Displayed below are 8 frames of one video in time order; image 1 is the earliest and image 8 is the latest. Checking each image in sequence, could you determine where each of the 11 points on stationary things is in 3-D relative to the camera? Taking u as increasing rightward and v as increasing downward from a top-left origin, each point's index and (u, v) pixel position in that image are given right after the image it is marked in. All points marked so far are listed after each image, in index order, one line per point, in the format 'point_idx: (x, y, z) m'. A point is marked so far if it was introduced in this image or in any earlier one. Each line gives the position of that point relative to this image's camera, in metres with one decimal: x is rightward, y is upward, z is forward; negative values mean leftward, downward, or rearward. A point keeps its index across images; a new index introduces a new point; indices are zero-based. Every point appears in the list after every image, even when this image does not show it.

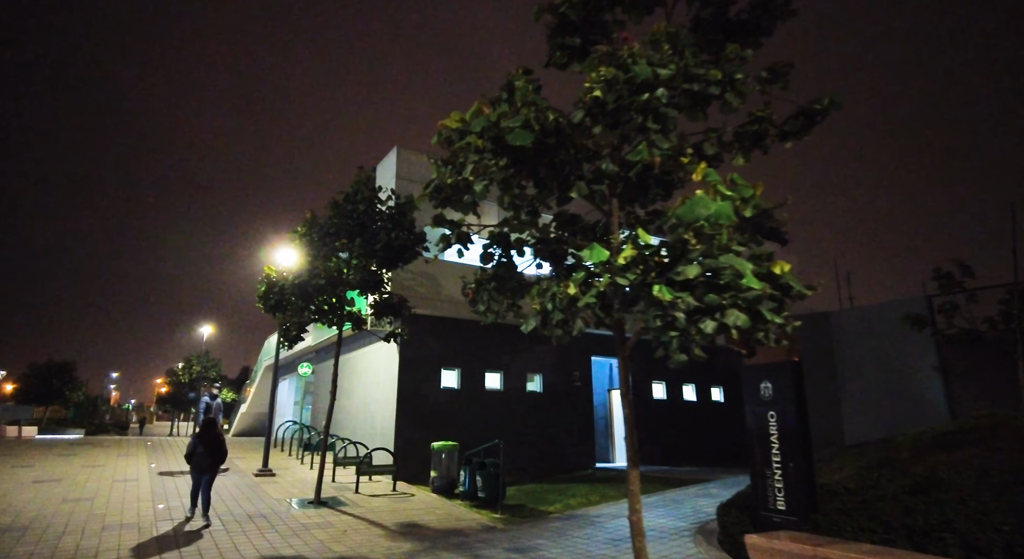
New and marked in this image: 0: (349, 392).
0: (-5.0, -3.5, +17.0) m
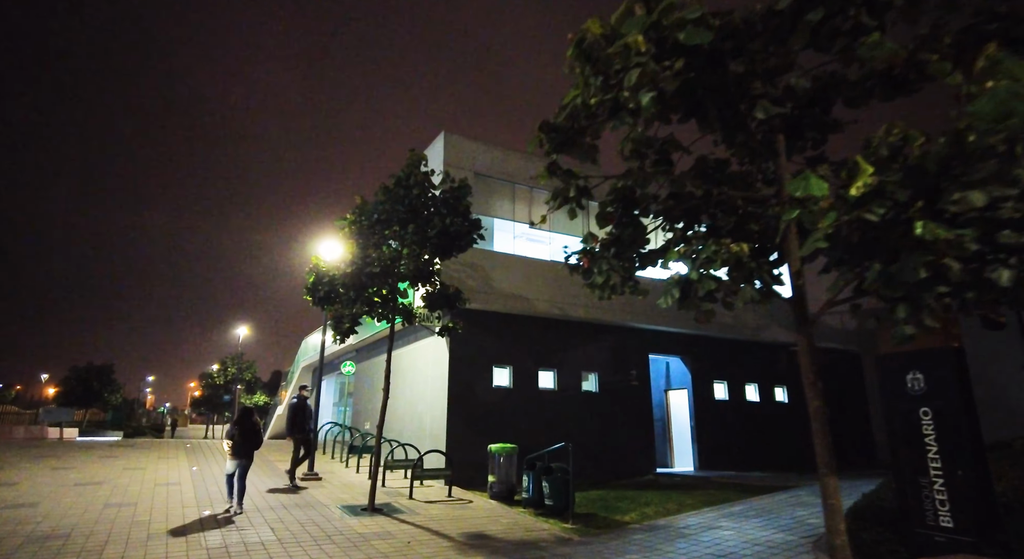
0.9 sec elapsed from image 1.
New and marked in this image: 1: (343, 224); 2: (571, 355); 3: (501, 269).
0: (-3.5, -3.4, +16.2) m
1: (-3.5, +1.2, +11.2) m
2: (+1.6, -2.1, +15.0) m
3: (-0.3, +0.3, +14.0) m
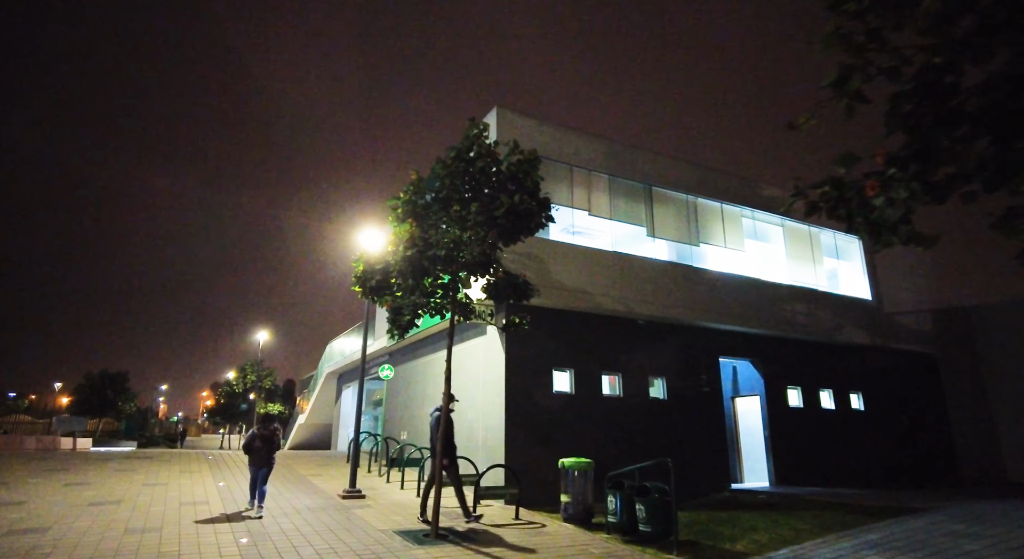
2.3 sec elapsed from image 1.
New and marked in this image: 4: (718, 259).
0: (-2.0, -3.2, +14.7) m
1: (-2.1, +1.4, +9.8) m
2: (+3.1, -1.9, +13.4) m
3: (+1.1, +0.5, +12.5) m
4: (+5.7, +0.6, +15.1) m
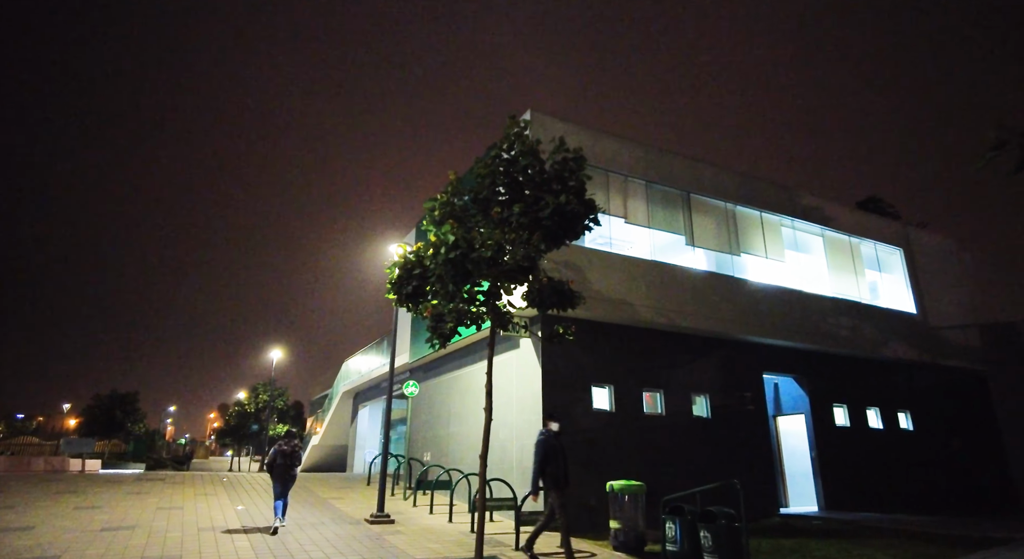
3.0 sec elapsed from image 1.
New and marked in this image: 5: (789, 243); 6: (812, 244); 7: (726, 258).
0: (-1.2, -3.5, +13.9) m
1: (-1.4, +1.2, +9.2) m
2: (+3.9, -2.2, +12.7) m
3: (+1.9, +0.3, +11.9) m
4: (+6.5, +0.3, +14.4) m
5: (+7.7, +1.0, +15.2) m
6: (+8.6, +1.0, +15.6) m
7: (+5.5, +0.5, +14.0) m
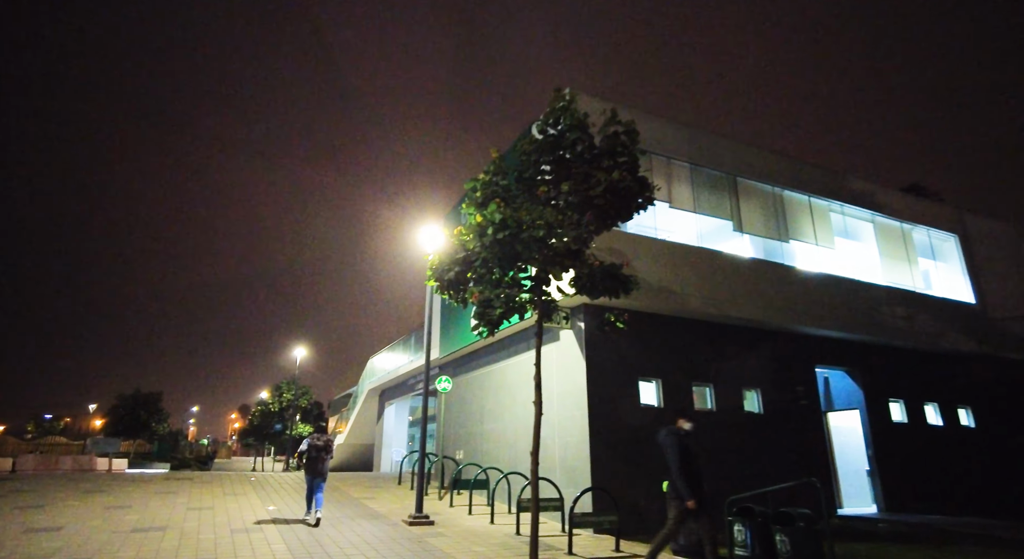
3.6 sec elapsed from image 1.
0: (-0.3, -3.3, +13.4) m
1: (-0.6, +1.5, +8.6) m
2: (+4.8, -1.9, +12.0) m
3: (+2.8, +0.5, +11.2) m
4: (+7.4, +0.6, +13.6) m
5: (+8.7, +1.3, +14.4) m
6: (+9.6, +1.4, +14.8) m
7: (+6.4, +0.8, +13.2) m
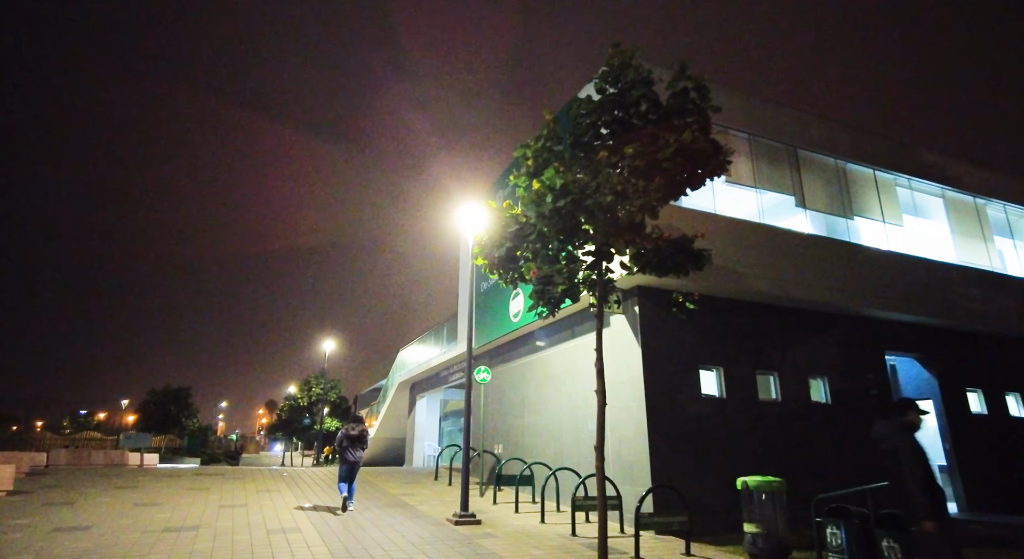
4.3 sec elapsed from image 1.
0: (+0.8, -2.9, +12.6) m
1: (+0.2, +1.8, +7.8) m
2: (+5.7, -1.5, +11.0) m
3: (+3.6, +0.9, +10.3) m
4: (+8.4, +1.0, +12.5) m
5: (+9.6, +1.8, +13.2) m
6: (+10.6, +1.9, +13.6) m
7: (+7.4, +1.3, +12.2) m
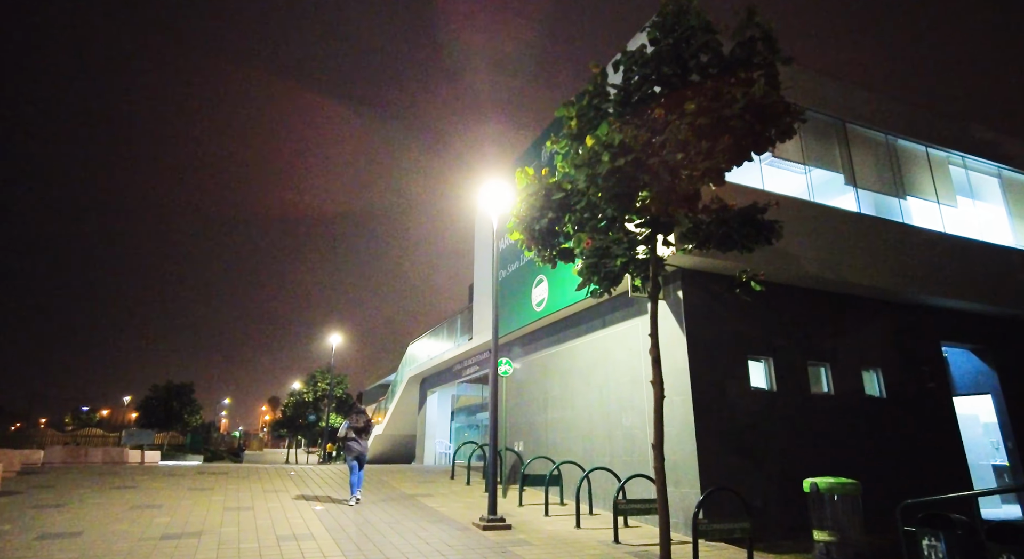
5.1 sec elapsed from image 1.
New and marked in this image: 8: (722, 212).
0: (+1.3, -2.6, +11.7) m
1: (+0.7, +2.1, +7.0) m
2: (+6.2, -1.2, +10.1) m
3: (+4.2, +1.2, +9.4) m
4: (+9.0, +1.4, +11.6) m
5: (+10.2, +2.1, +12.3) m
6: (+11.1, +2.2, +12.7) m
7: (+7.9, +1.6, +11.3) m
8: (+2.5, +0.9, +6.5) m
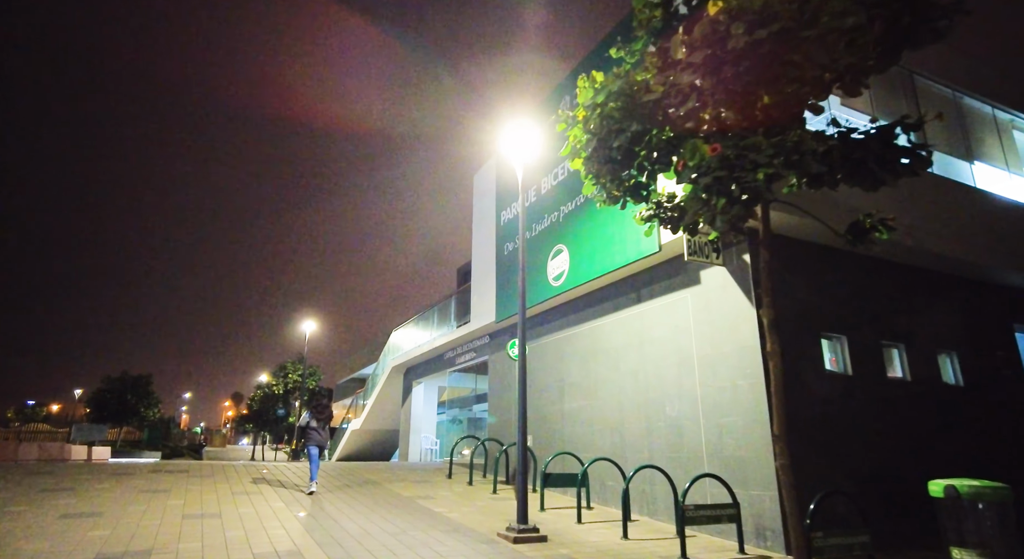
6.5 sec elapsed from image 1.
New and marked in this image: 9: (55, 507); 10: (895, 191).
0: (+1.6, -2.0, +10.1) m
1: (+1.3, +2.7, +5.3) m
2: (+6.6, -0.7, +8.8) m
3: (+4.7, +1.7, +8.0) m
4: (+9.3, +1.8, +10.4) m
5: (+10.5, +2.6, +11.2) m
6: (+11.4, +2.6, +11.6) m
7: (+8.3, +2.1, +10.0) m
8: (+3.1, +1.4, +4.9) m
9: (-7.1, -3.5, +8.5) m
10: (+5.9, +1.3, +8.4) m
